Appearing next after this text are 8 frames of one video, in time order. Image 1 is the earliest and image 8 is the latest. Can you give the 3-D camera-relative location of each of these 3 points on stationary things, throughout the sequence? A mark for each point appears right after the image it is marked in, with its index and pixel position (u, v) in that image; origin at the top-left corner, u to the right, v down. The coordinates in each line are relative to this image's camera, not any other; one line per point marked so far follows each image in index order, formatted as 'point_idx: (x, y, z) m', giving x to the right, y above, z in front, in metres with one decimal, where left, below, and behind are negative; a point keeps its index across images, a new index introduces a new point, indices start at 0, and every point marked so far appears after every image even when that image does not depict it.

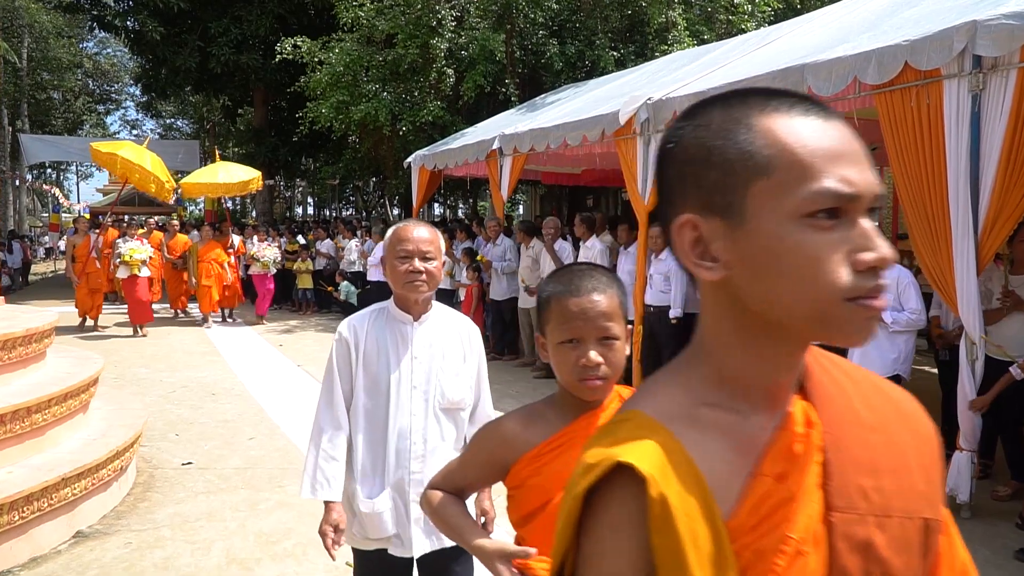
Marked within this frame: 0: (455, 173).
0: (-0.7, +1.6, +11.3) m
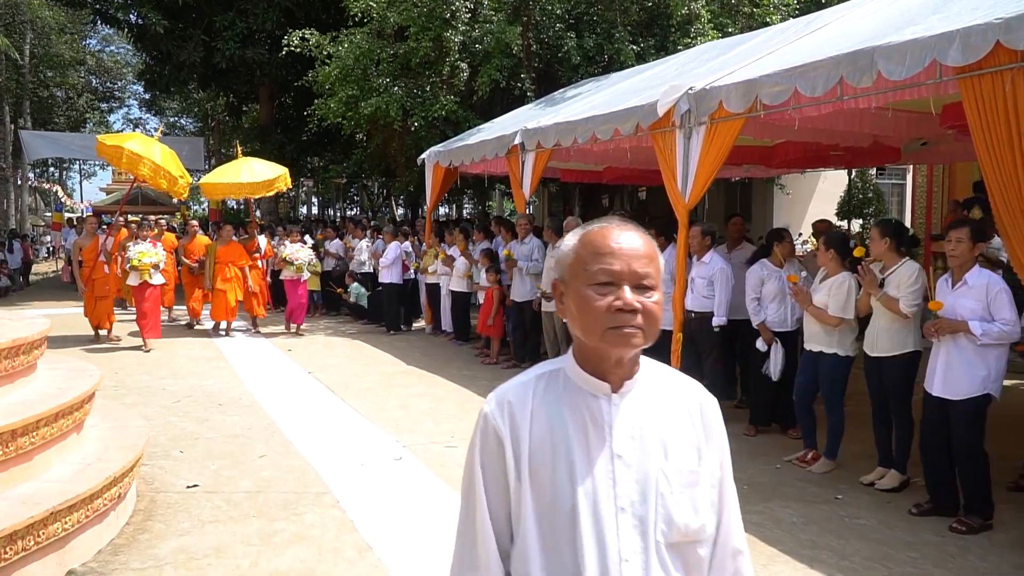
0: (-0.5, +1.5, +10.9) m
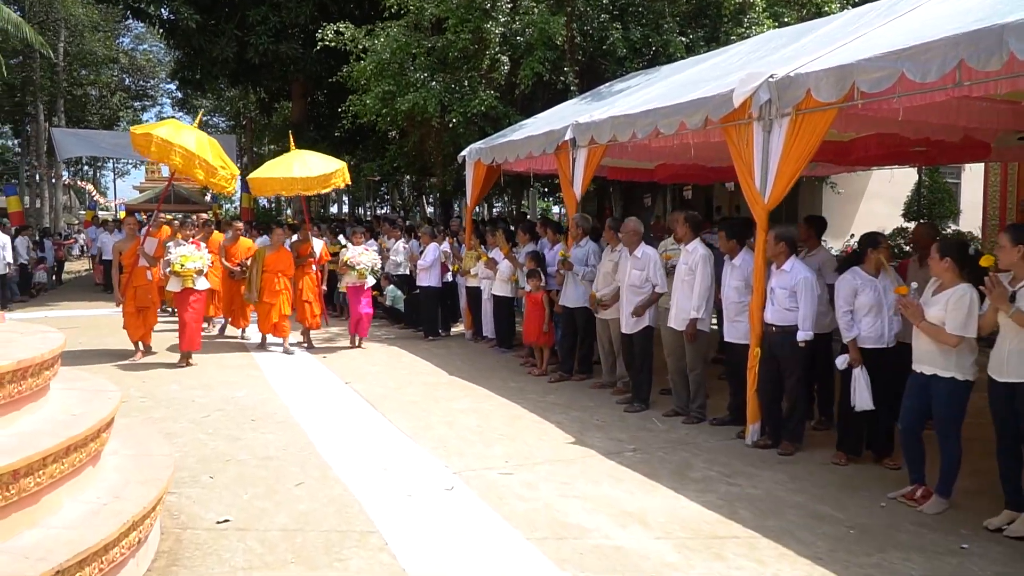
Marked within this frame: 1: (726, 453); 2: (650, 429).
0: (+0.1, +1.5, +10.3) m
1: (+1.4, -1.1, +5.5) m
2: (+1.0, -1.0, +6.1) m
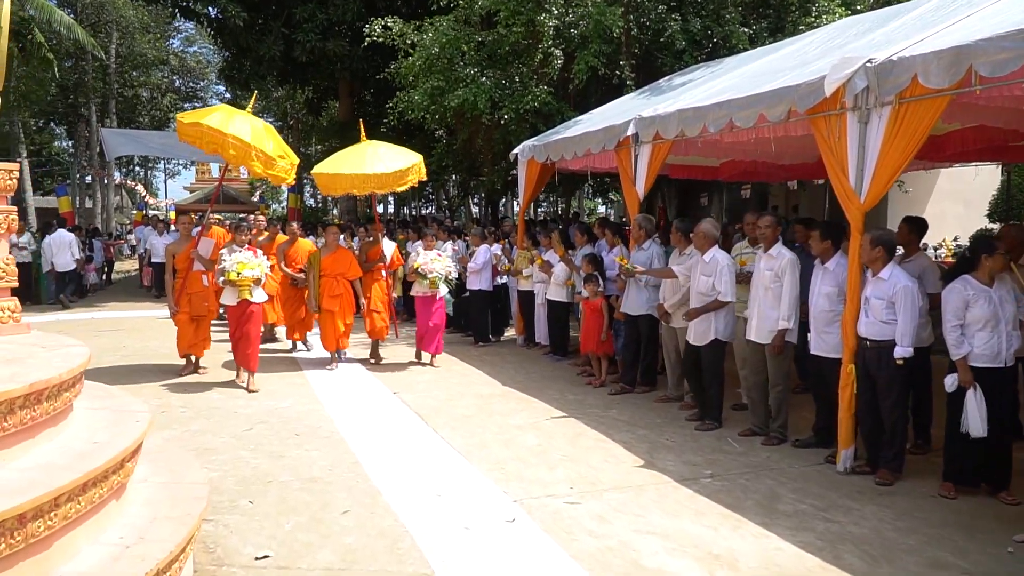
0: (+0.7, +1.4, +9.8) m
1: (+1.8, -1.1, +5.0) m
2: (+1.4, -1.1, +5.6) m
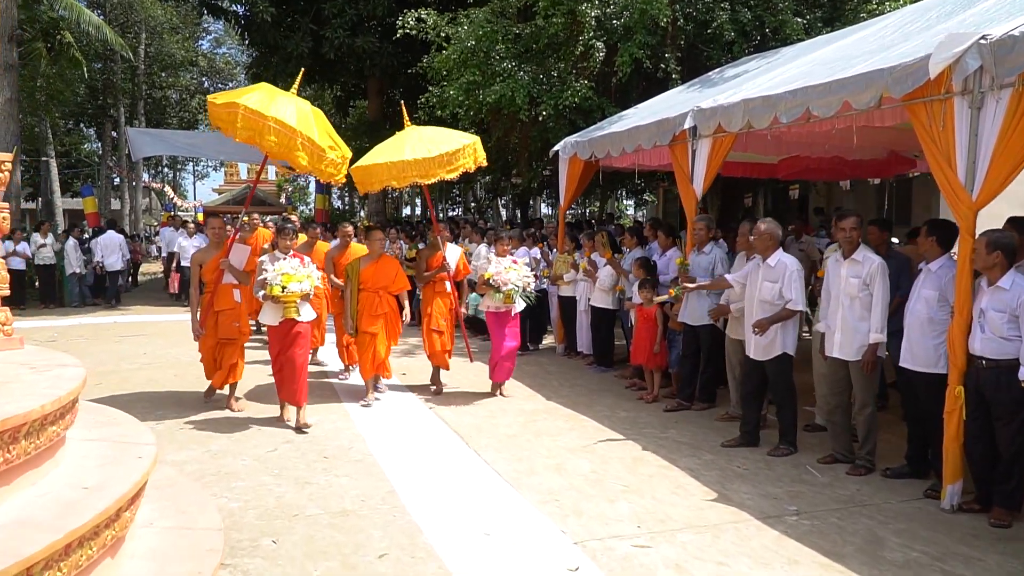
0: (+1.1, +1.4, +9.2) m
1: (+2.1, -1.2, +4.3) m
2: (+1.7, -1.1, +4.9) m
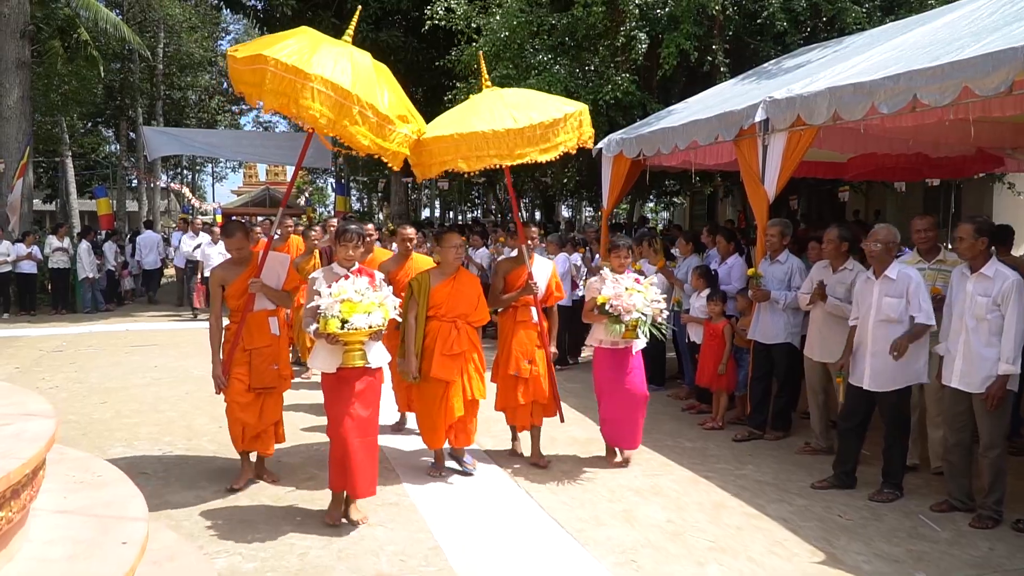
0: (+1.6, +1.3, +8.4) m
1: (+2.4, -1.3, +3.5) m
2: (+2.0, -1.2, +4.2) m
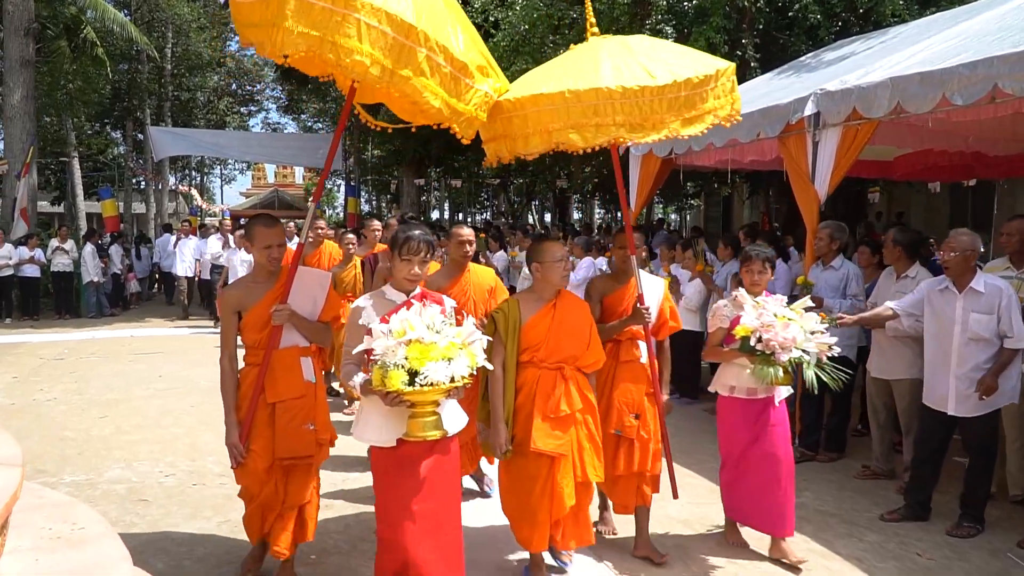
0: (+1.8, +1.2, +8.0) m
1: (+2.5, -1.3, +3.0) m
2: (+2.2, -1.3, +3.7) m
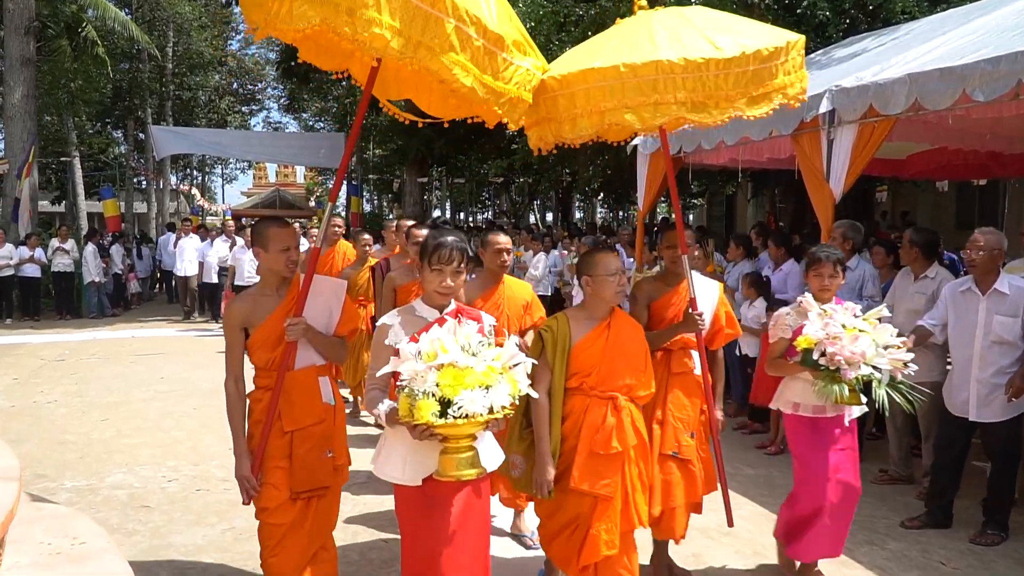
0: (+1.8, +1.2, +7.8) m
1: (+2.6, -1.3, +2.9) m
2: (+2.3, -1.3, +3.6) m
